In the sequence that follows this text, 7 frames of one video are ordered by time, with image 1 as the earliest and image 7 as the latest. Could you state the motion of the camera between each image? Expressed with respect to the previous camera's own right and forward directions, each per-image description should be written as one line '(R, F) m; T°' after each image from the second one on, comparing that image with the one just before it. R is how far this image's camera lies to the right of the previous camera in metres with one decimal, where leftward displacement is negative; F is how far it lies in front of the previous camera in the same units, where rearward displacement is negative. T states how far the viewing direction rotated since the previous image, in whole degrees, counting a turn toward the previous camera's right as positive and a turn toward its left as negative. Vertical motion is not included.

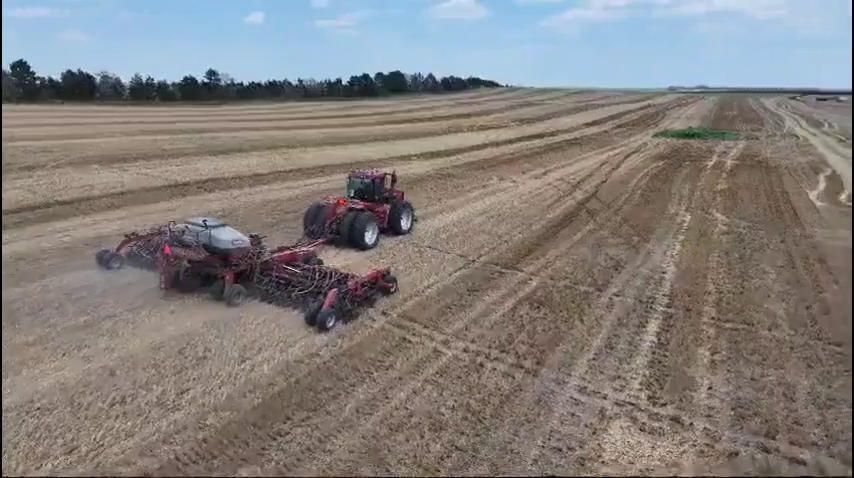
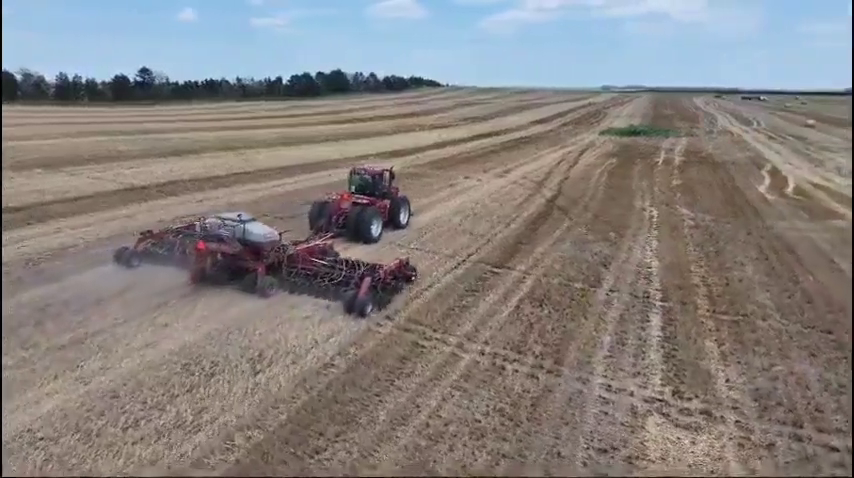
(-1.1, +0.3) m; +6°
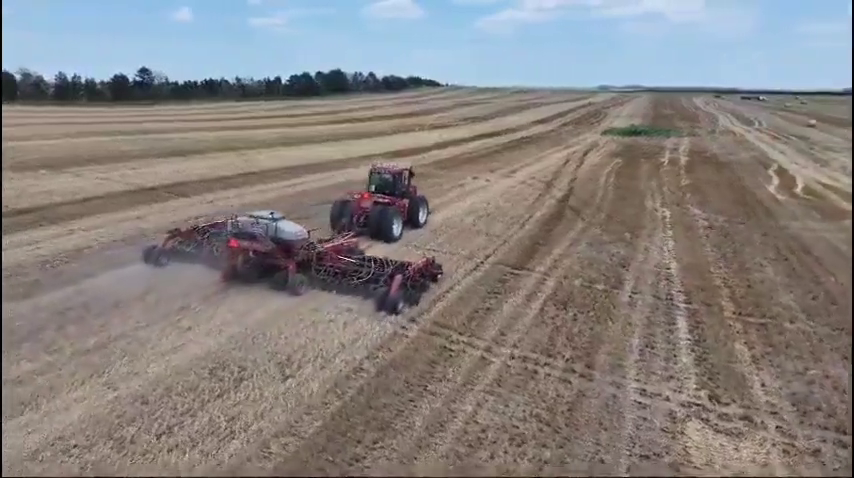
(-0.5, +0.1) m; 0°
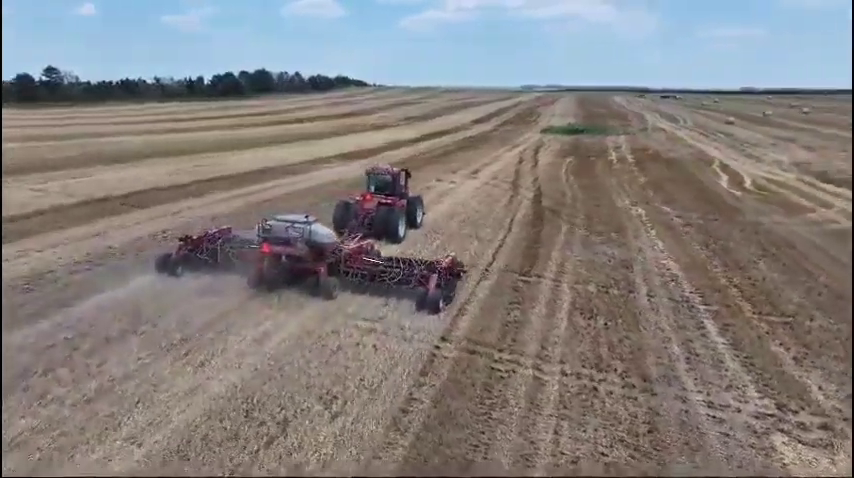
(-1.6, +0.8) m; +7°
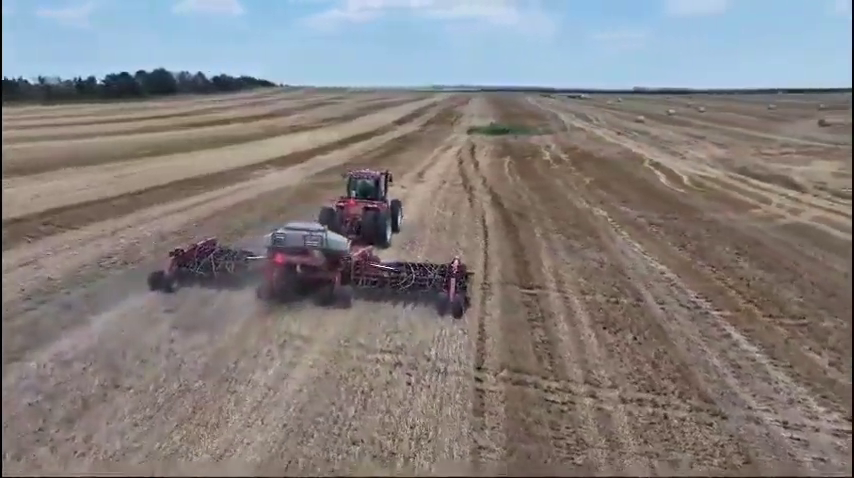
(-1.6, +1.1) m; +8°
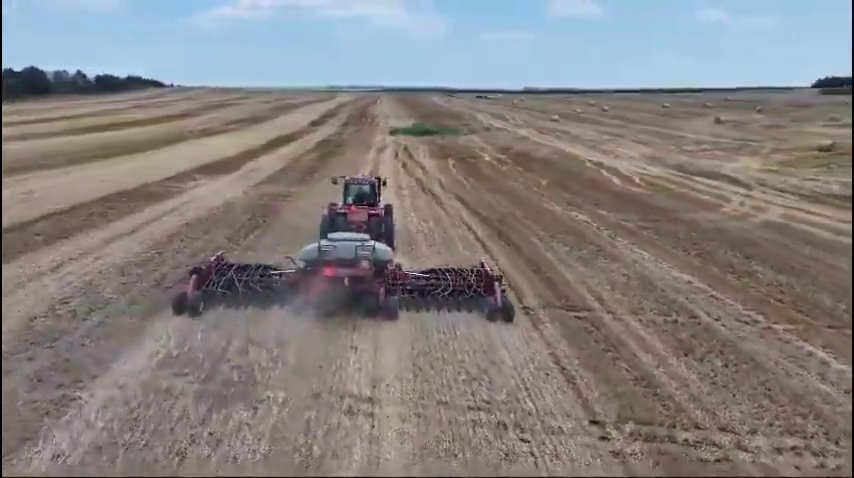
(-2.3, +1.7) m; +9°
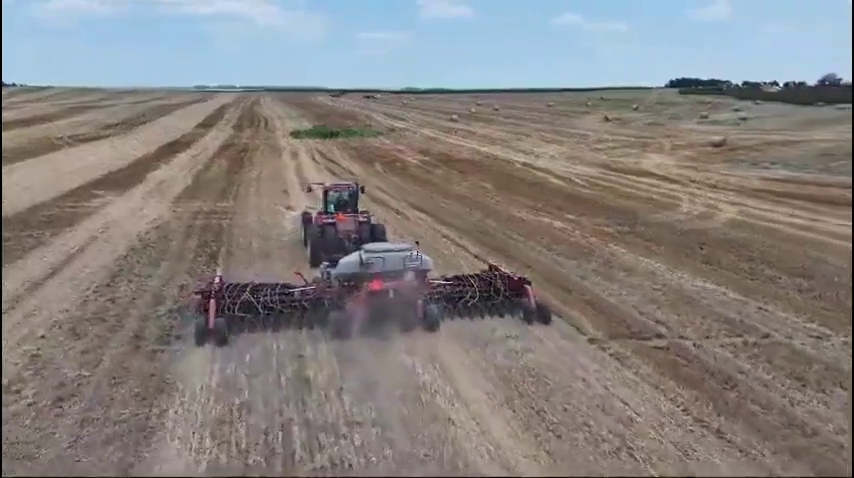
(-2.6, +2.1) m; +11°
